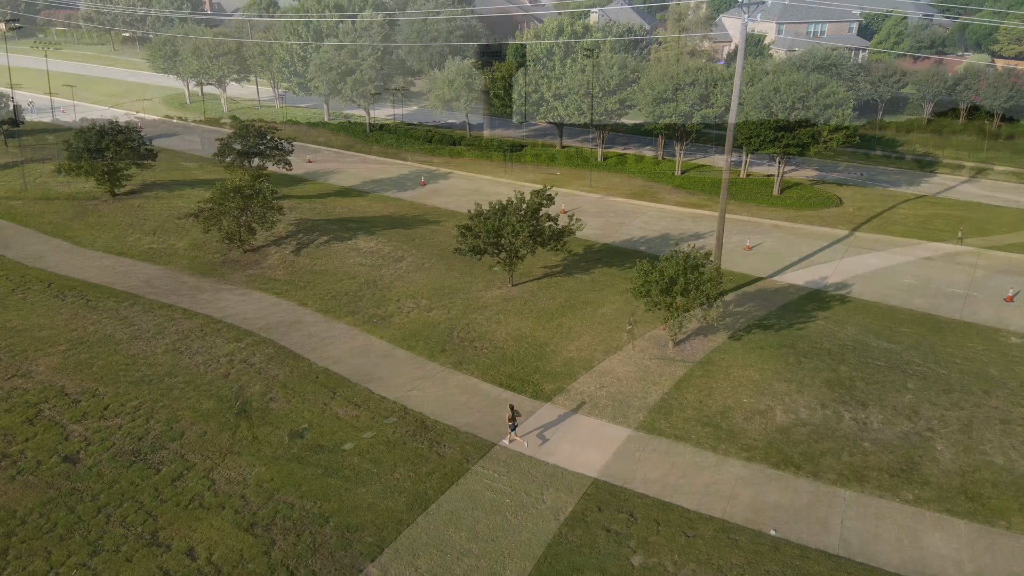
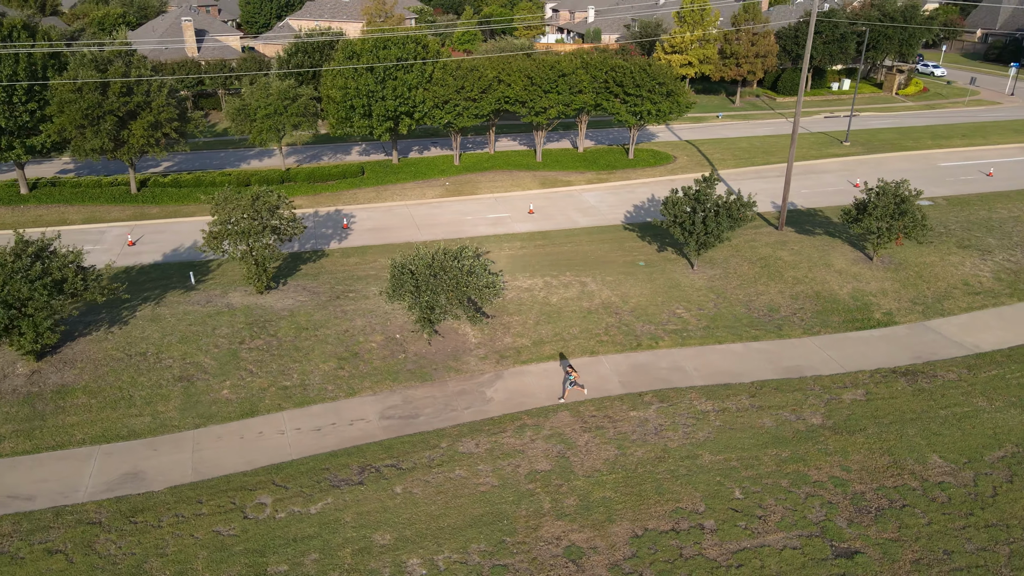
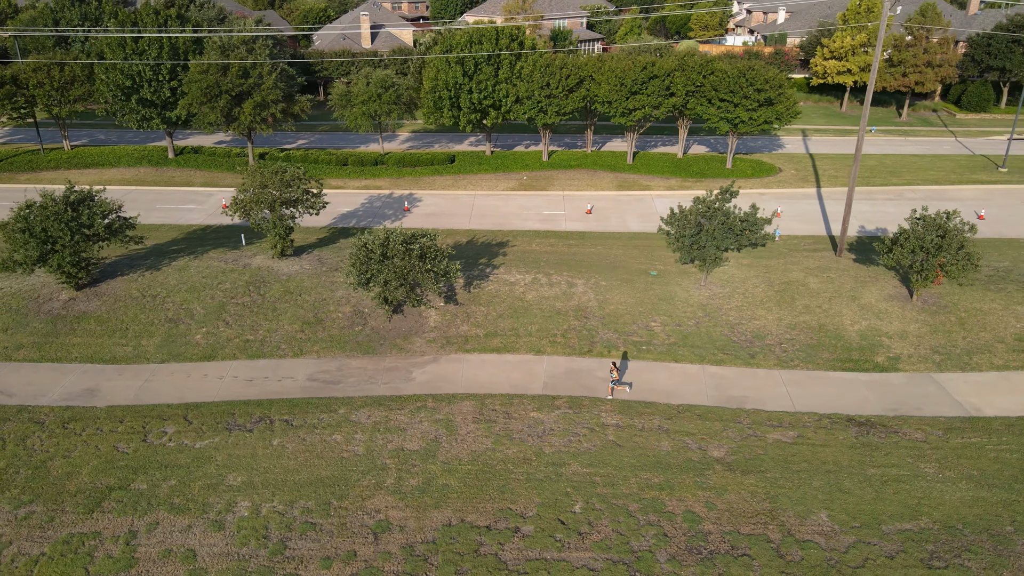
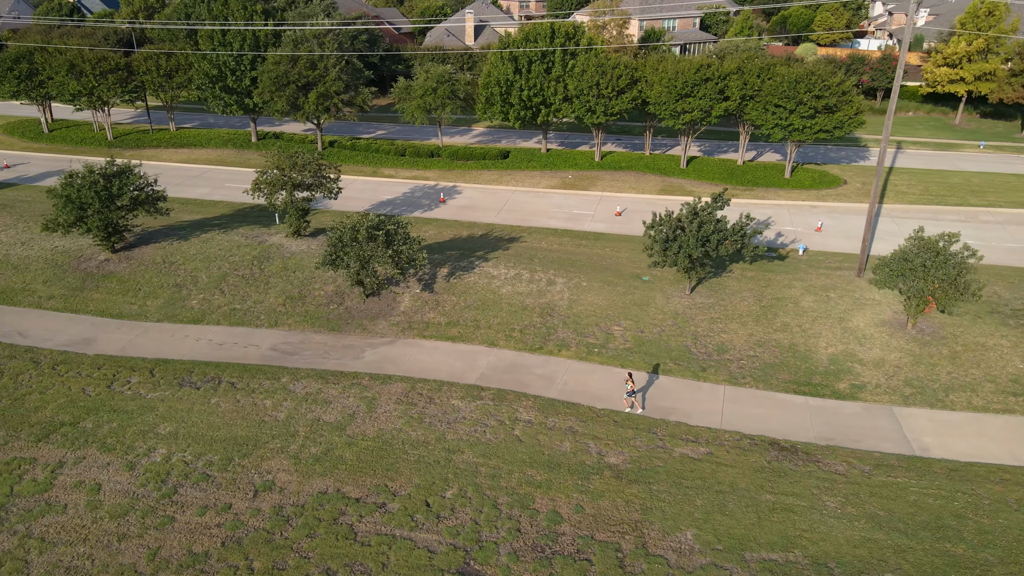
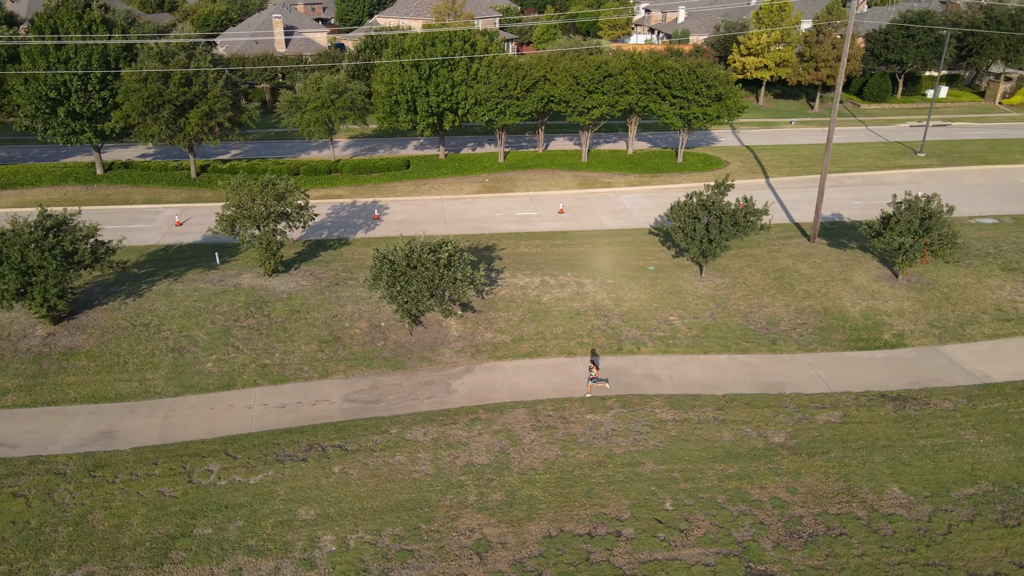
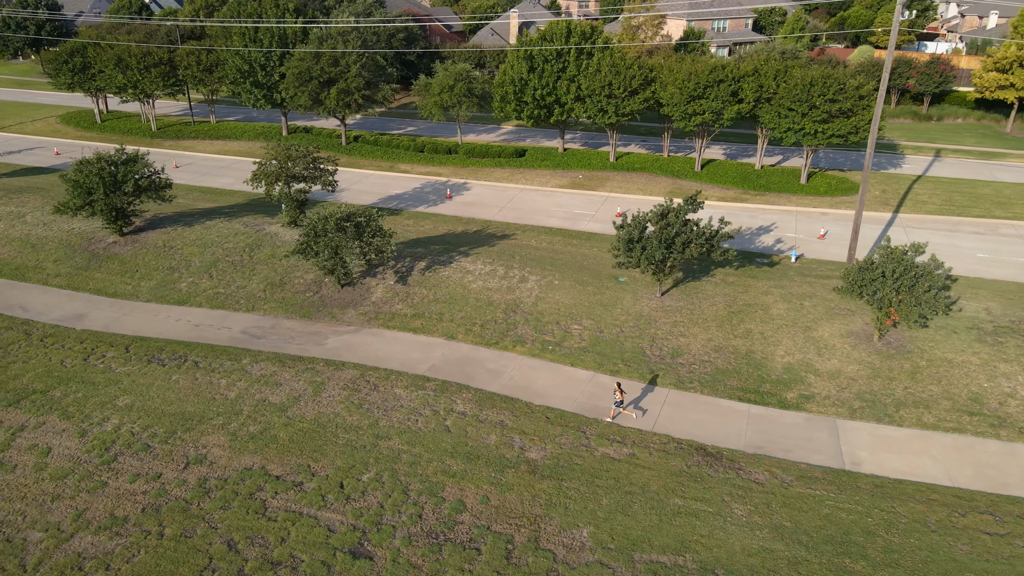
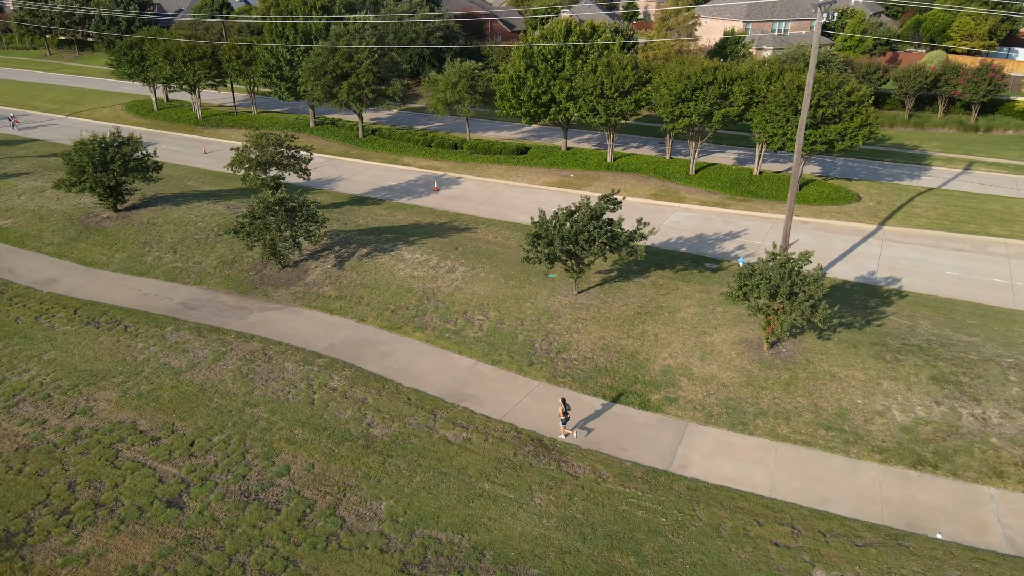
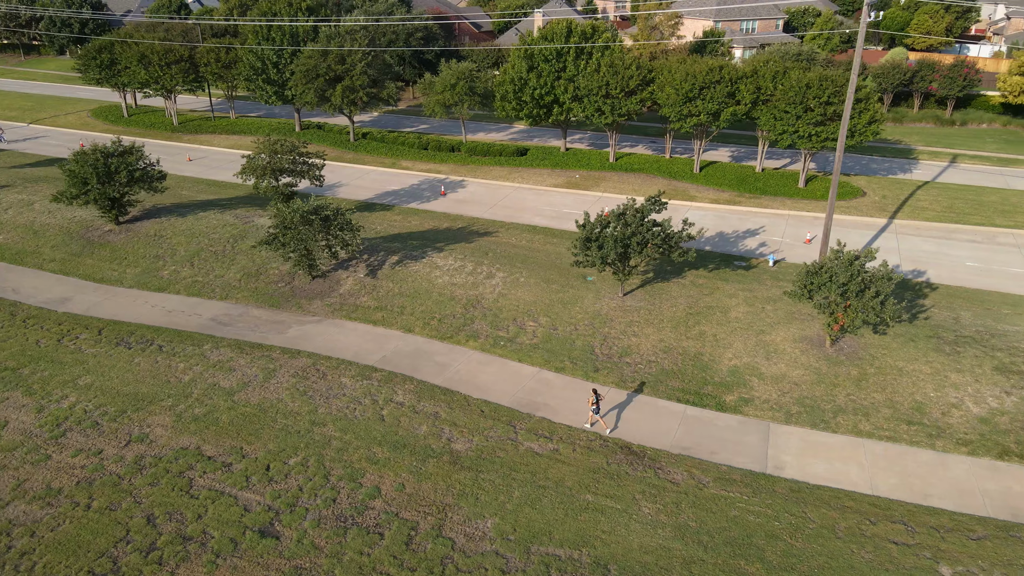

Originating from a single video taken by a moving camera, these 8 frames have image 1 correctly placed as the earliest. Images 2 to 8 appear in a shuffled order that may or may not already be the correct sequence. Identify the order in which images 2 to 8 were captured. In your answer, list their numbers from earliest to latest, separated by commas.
7, 8, 6, 4, 3, 5, 2
